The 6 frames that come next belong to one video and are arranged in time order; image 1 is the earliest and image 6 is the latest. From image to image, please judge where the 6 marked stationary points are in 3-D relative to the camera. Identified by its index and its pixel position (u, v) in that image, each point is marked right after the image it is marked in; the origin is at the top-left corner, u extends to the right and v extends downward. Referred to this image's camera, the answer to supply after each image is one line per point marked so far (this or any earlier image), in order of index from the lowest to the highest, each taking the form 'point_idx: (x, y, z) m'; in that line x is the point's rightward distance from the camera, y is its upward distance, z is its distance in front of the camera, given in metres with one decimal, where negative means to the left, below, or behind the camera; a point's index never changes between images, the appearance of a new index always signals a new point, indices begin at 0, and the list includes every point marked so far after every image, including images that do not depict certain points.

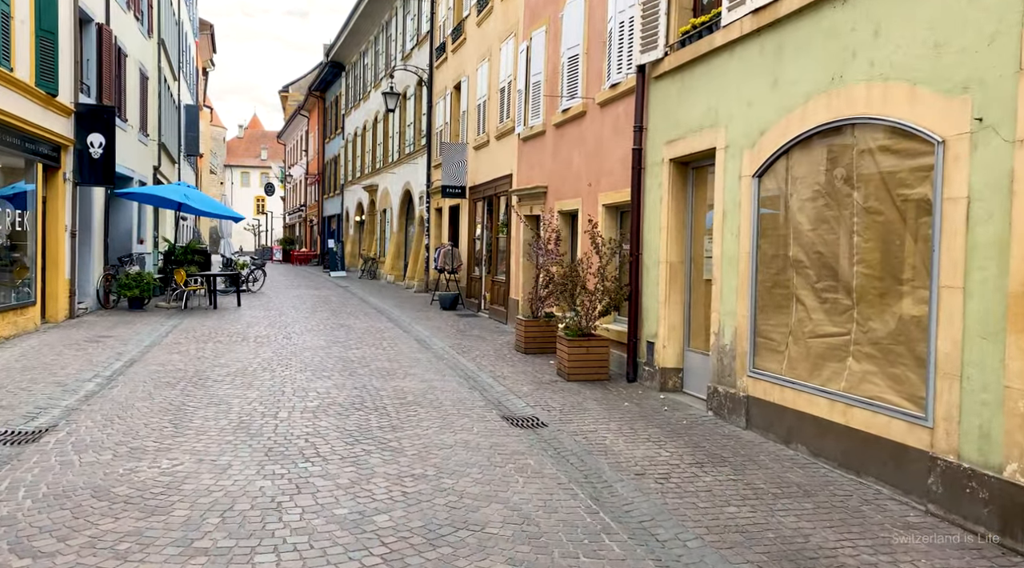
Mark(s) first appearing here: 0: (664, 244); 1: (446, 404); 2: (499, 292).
0: (+1.5, +0.4, +8.8) m
1: (-0.6, -1.1, +8.2) m
2: (-0.2, -0.2, +16.4) m
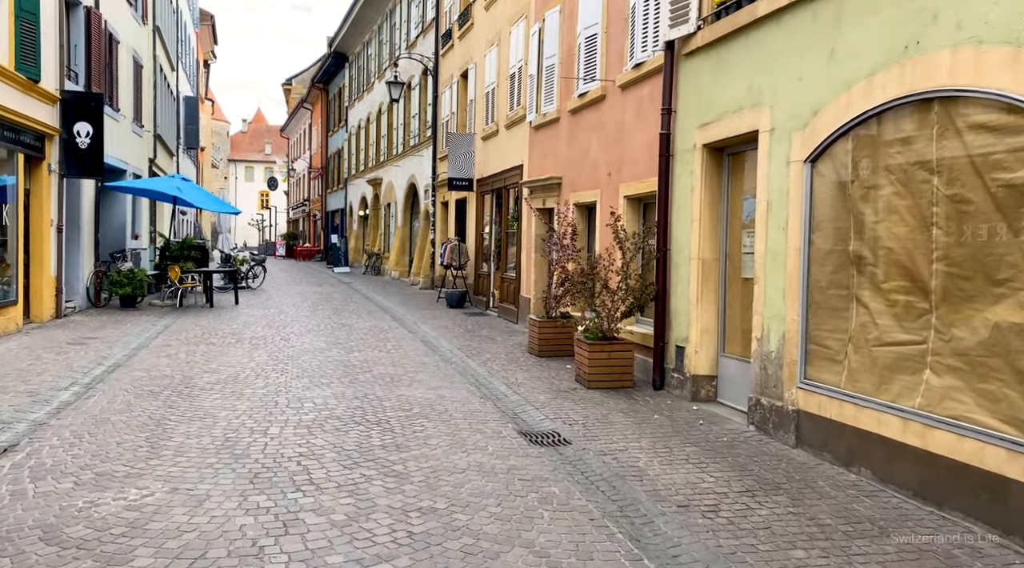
0: (+1.6, +0.4, +8.0) m
1: (-0.5, -1.1, +7.4) m
2: (-0.1, -0.1, +15.6) m
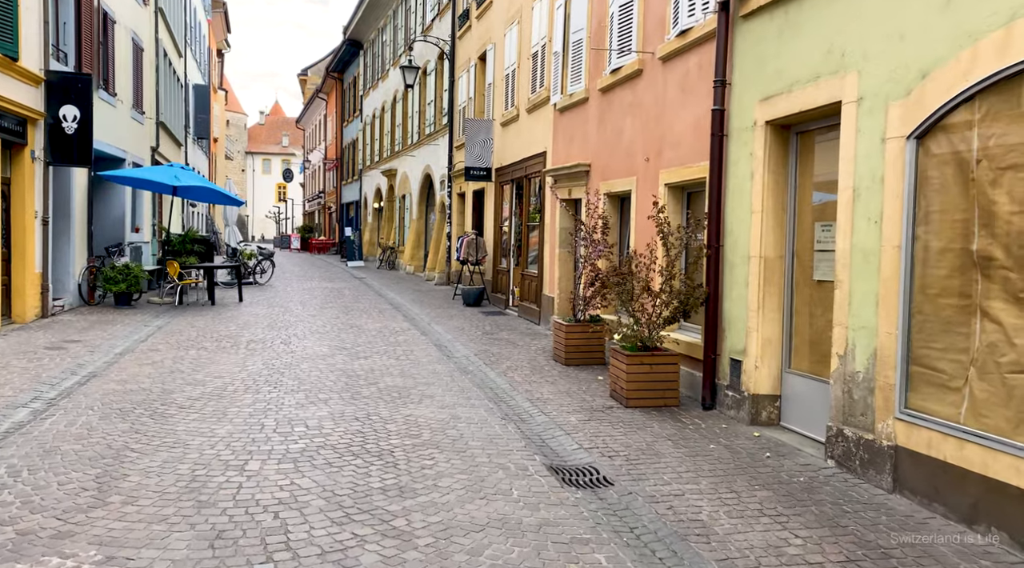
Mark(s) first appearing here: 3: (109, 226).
0: (+1.8, +0.4, +6.8) m
1: (-0.3, -1.1, +6.2) m
2: (+0.3, -0.1, +14.4) m
3: (-8.4, +1.2, +18.8) m
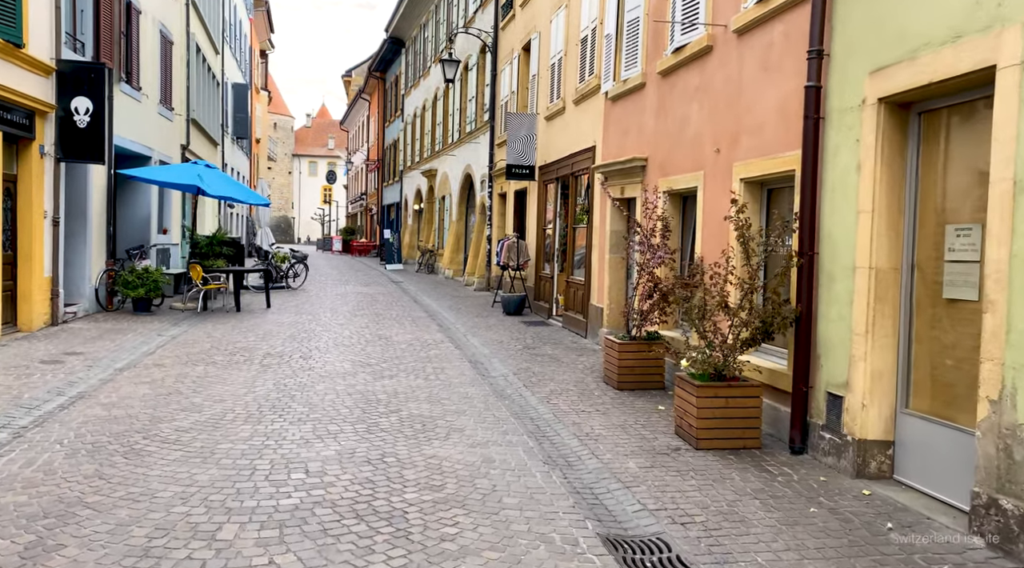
0: (+2.1, +0.3, +5.4) m
1: (0.0, -1.2, +5.0) m
2: (+0.9, -0.2, +13.1) m
3: (-7.5, +1.1, +18.0) m
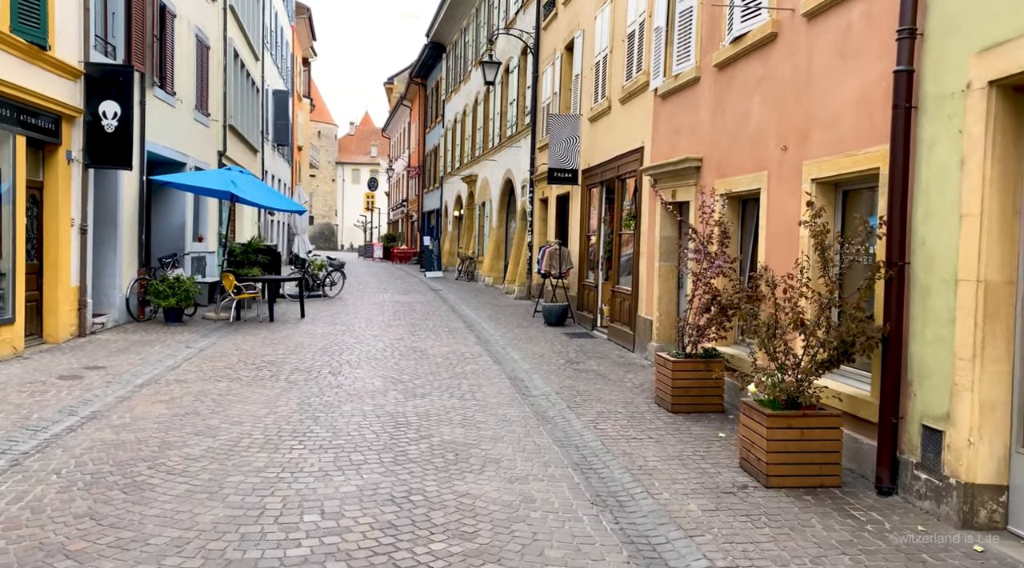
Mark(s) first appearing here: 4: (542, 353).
0: (+2.3, +0.2, +4.6) m
1: (+0.2, -1.3, +4.3) m
2: (+1.5, -0.3, +12.3) m
3: (-6.7, +0.9, +17.6) m
4: (+0.4, -0.9, +11.5) m
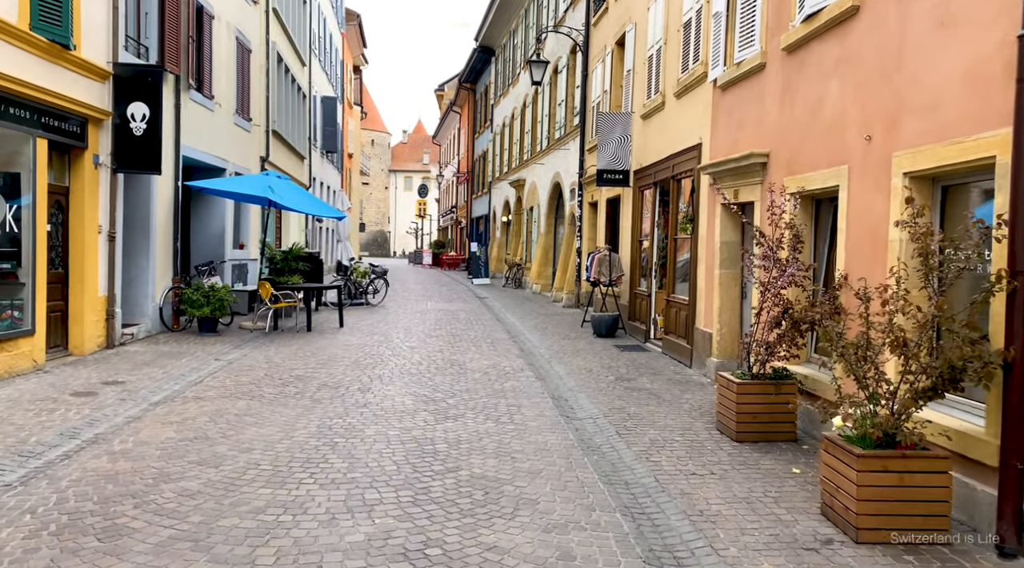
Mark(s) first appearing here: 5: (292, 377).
0: (+2.5, +0.1, +3.6) m
1: (+0.3, -1.3, +3.4) m
2: (+2.1, -0.4, +11.4) m
3: (-5.8, +0.8, +17.1) m
4: (+0.9, -1.0, +10.6) m
5: (-2.4, -1.0, +9.9) m
